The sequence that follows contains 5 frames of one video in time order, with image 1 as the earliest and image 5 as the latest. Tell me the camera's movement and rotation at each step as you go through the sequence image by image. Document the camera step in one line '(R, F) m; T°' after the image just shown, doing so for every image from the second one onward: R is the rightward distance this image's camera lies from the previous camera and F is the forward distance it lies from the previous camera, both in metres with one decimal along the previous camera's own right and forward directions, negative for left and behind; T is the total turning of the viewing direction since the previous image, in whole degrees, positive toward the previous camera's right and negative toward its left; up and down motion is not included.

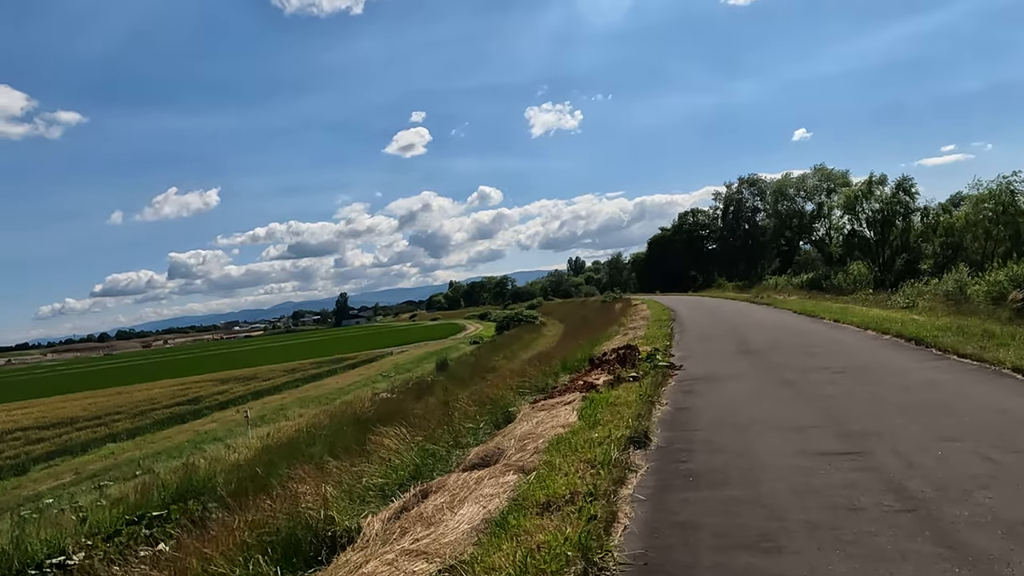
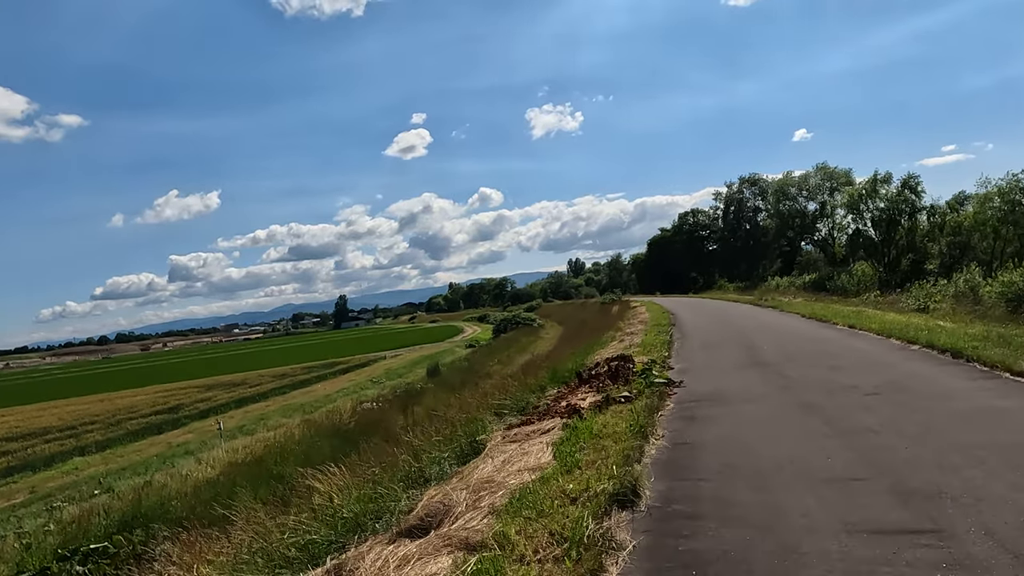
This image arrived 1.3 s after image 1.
(+0.4, +1.6) m; 0°
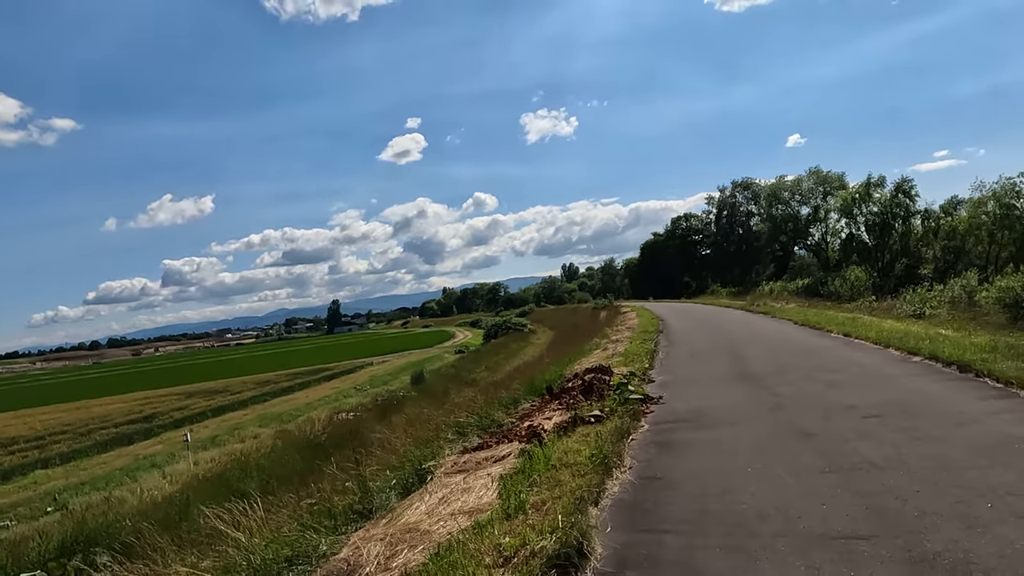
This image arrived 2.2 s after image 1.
(+0.5, +1.0) m; 0°
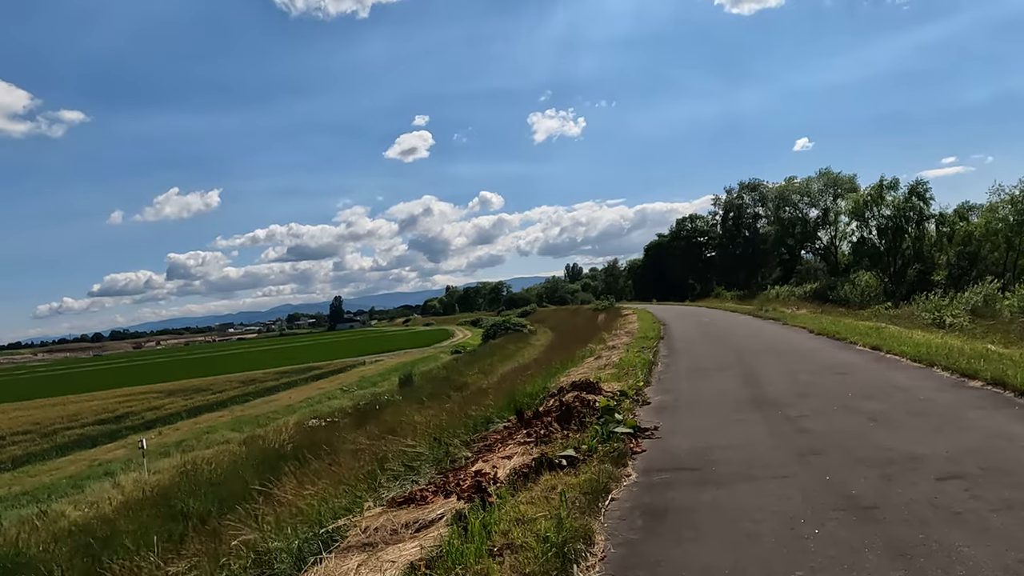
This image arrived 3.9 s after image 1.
(+0.5, +2.0) m; 0°
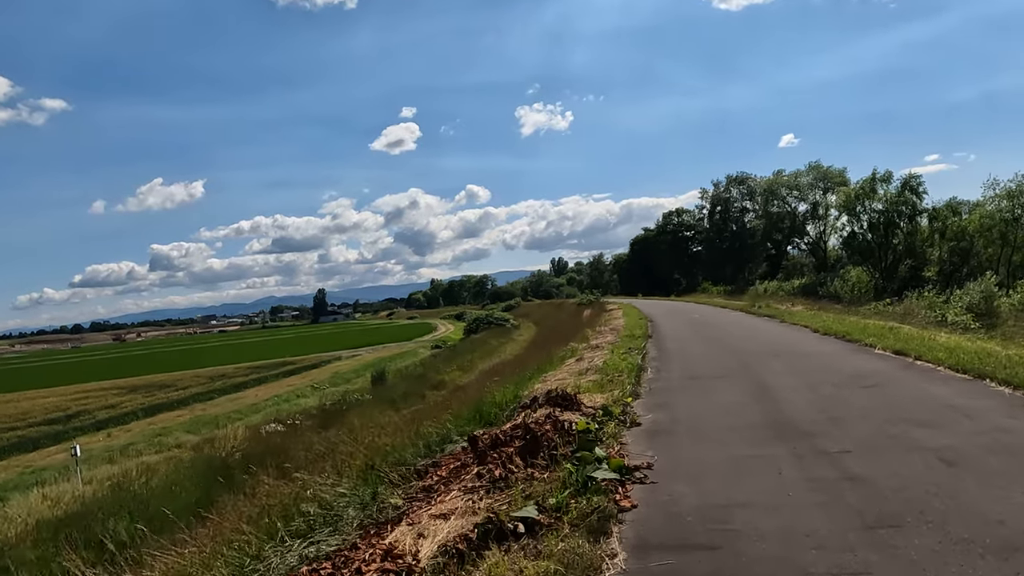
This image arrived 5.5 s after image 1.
(+0.3, +1.9) m; +1°
